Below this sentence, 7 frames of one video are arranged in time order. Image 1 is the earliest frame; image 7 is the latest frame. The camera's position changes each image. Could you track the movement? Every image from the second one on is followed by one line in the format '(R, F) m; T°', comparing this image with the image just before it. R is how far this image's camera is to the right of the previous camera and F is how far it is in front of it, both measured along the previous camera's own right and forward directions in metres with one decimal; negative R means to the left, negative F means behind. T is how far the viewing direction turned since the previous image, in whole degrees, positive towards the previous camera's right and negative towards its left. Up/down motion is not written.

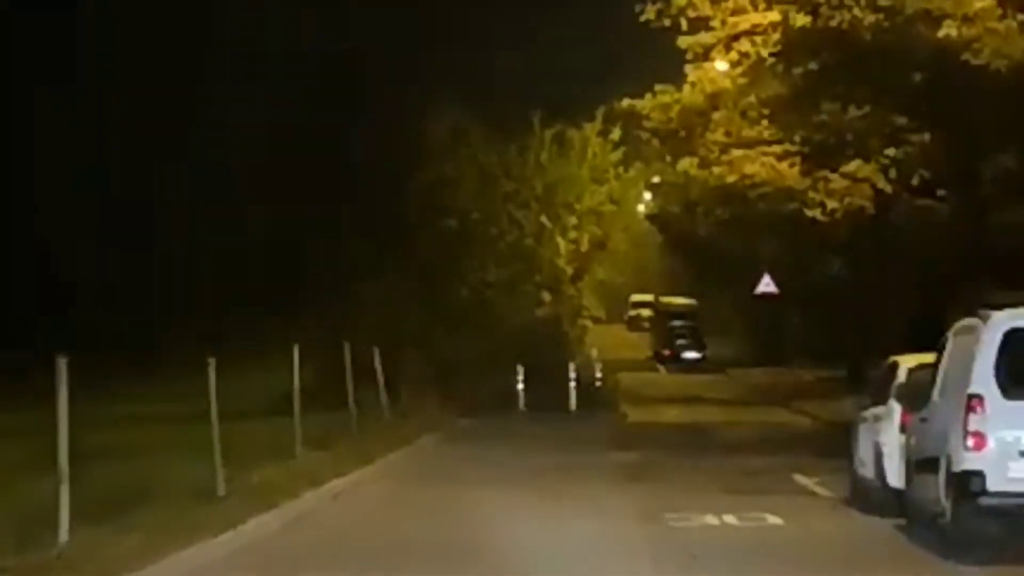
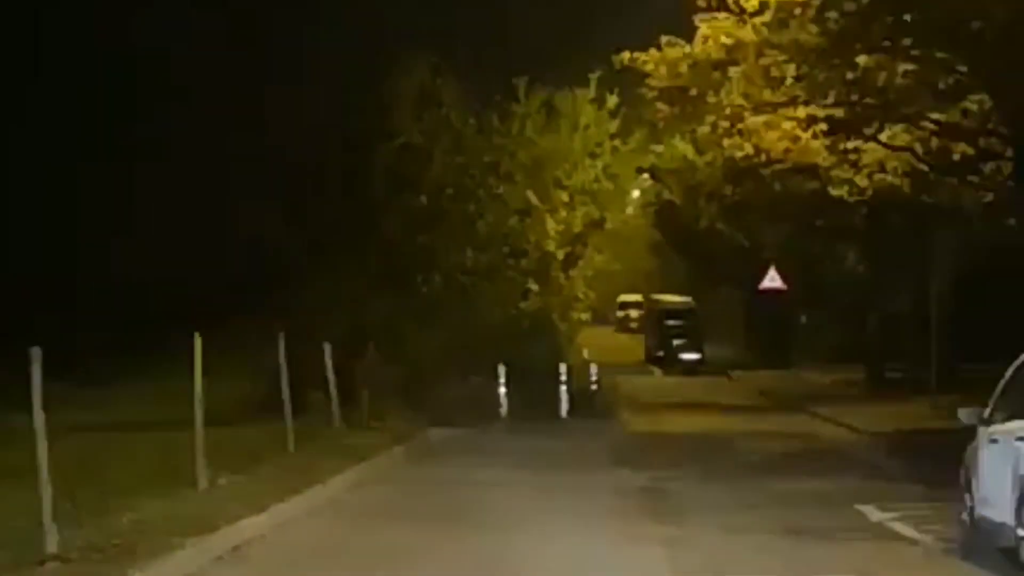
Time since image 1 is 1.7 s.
(0.0, +6.8) m; 0°
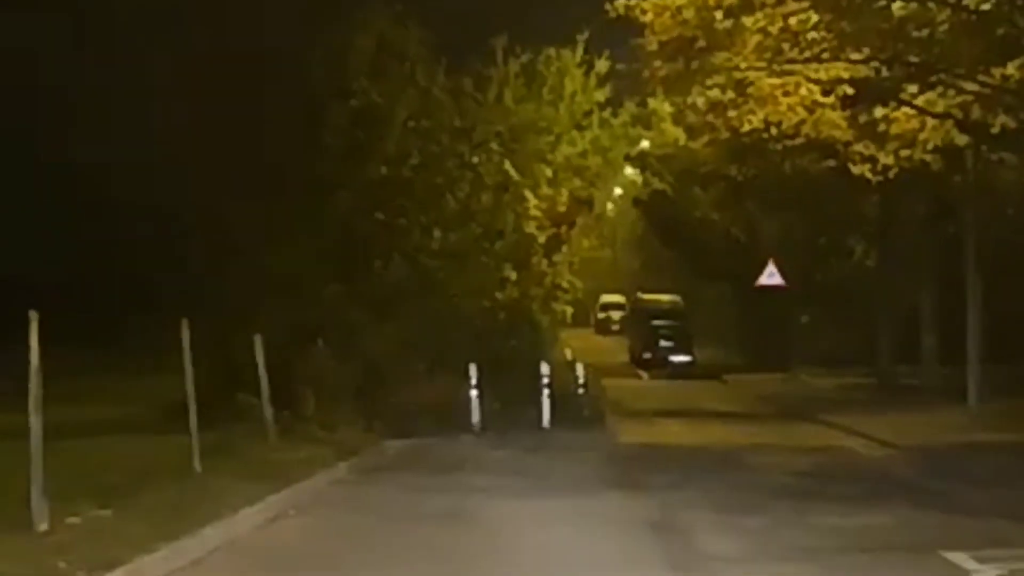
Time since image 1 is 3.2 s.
(0.0, +5.7) m; 0°
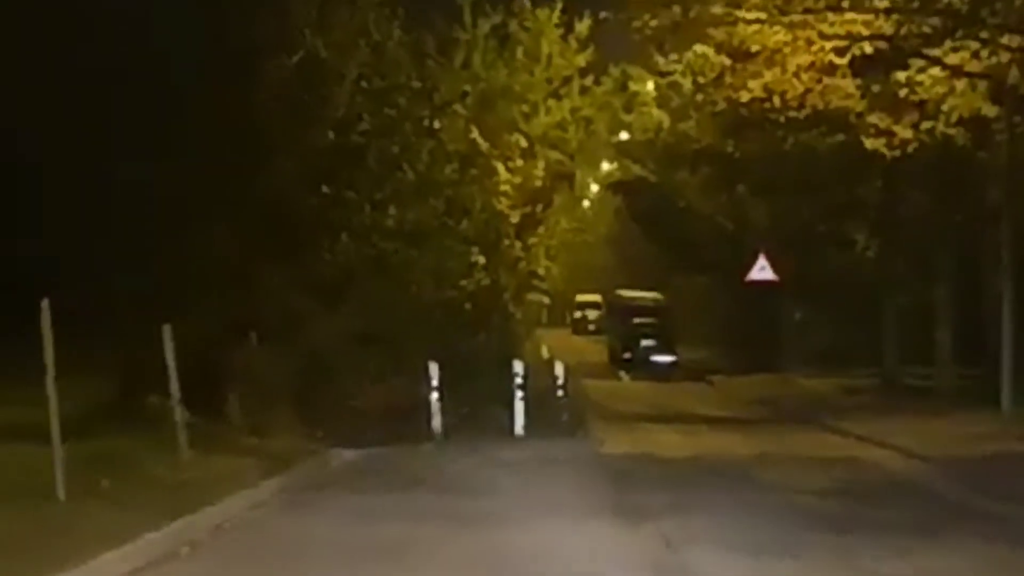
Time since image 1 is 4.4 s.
(+0.1, +4.7) m; 0°
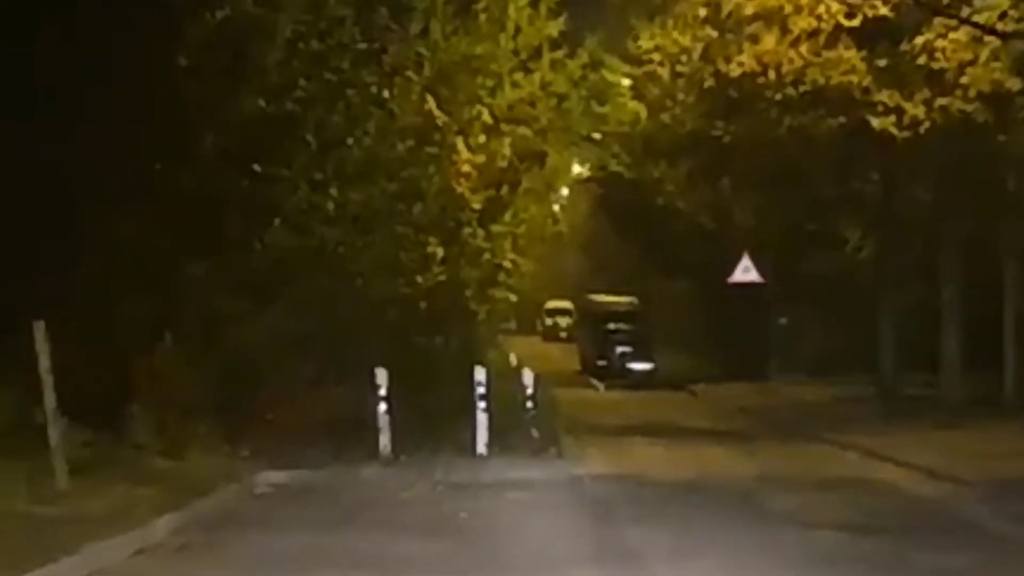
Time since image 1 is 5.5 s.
(+0.1, +4.0) m; +1°
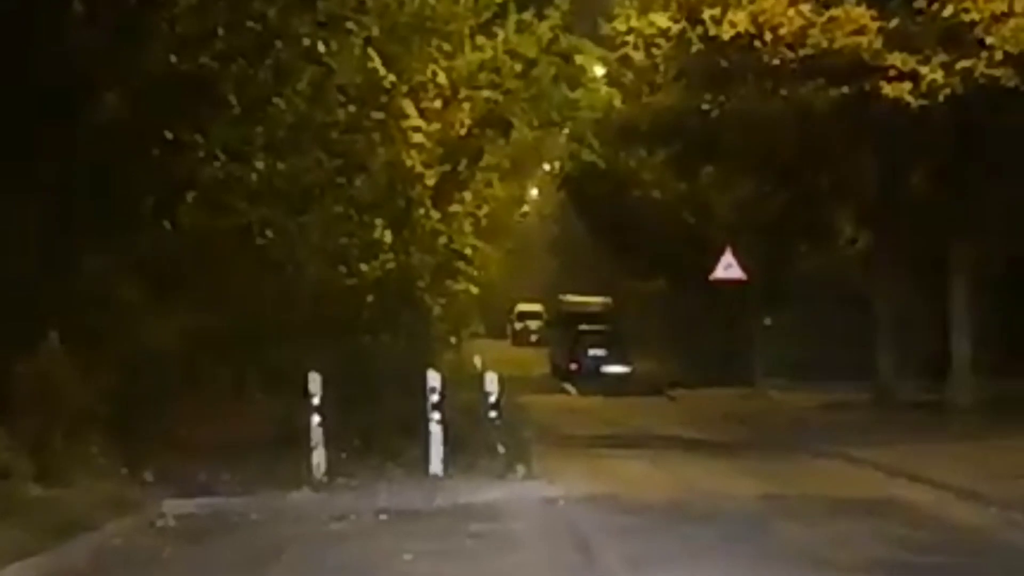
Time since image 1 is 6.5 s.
(+0.1, +4.0) m; +1°
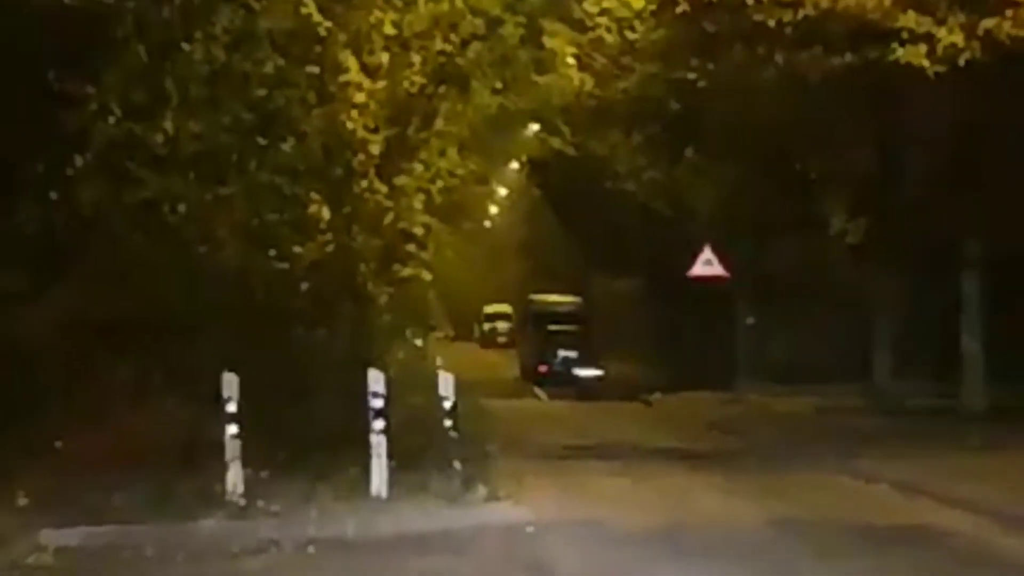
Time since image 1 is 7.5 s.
(+0.1, +3.4) m; +1°
